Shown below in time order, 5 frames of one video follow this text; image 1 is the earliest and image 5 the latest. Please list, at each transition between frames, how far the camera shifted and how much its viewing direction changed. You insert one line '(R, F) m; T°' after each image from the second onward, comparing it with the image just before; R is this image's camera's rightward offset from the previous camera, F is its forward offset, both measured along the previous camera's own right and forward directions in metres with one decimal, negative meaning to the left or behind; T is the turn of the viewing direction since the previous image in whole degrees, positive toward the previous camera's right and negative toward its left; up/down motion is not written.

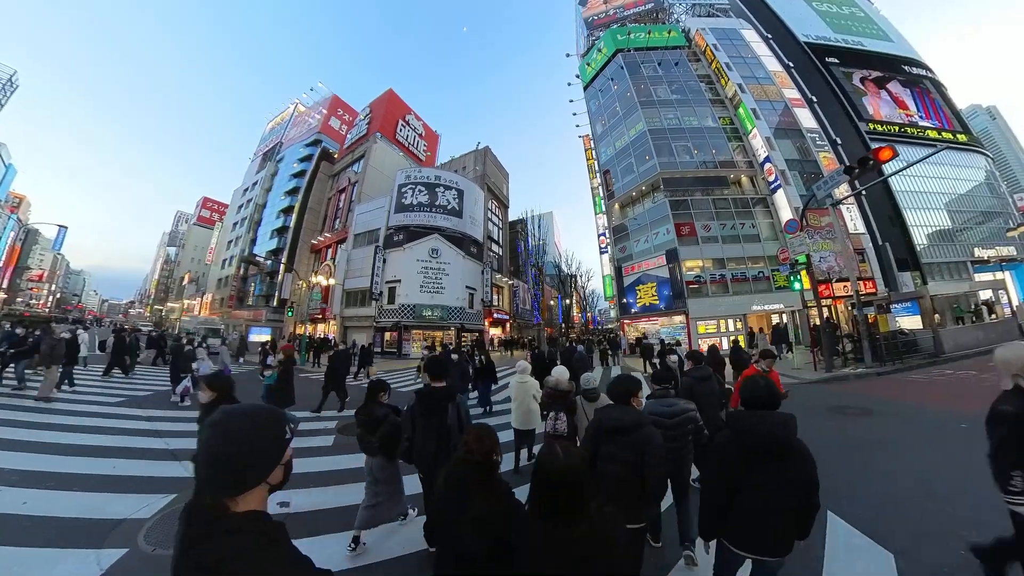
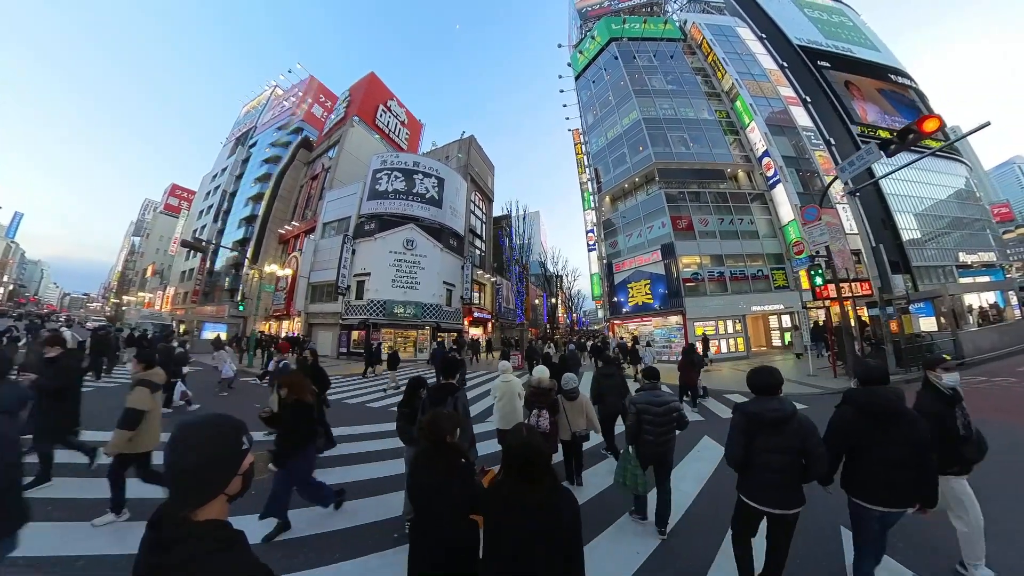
(+0.4, +2.0) m; +3°
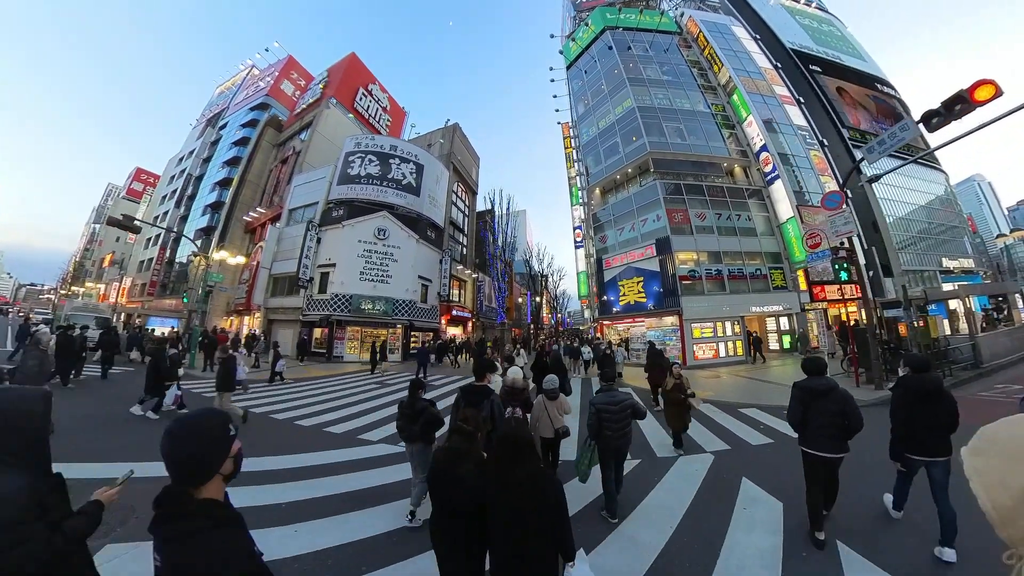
(+0.4, +1.8) m; +3°
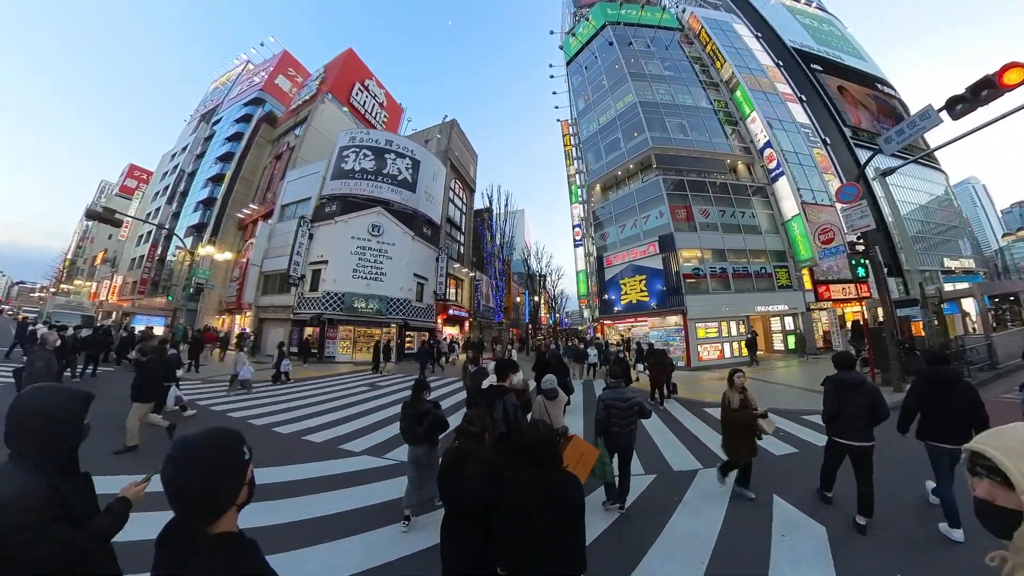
(0.0, +0.5) m; +1°
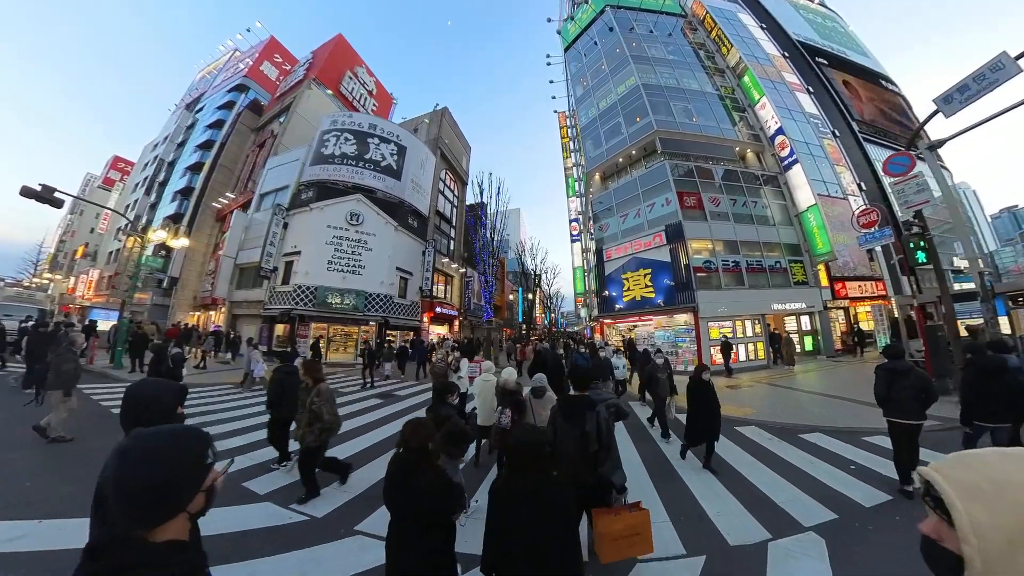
(+0.2, +1.6) m; +1°
